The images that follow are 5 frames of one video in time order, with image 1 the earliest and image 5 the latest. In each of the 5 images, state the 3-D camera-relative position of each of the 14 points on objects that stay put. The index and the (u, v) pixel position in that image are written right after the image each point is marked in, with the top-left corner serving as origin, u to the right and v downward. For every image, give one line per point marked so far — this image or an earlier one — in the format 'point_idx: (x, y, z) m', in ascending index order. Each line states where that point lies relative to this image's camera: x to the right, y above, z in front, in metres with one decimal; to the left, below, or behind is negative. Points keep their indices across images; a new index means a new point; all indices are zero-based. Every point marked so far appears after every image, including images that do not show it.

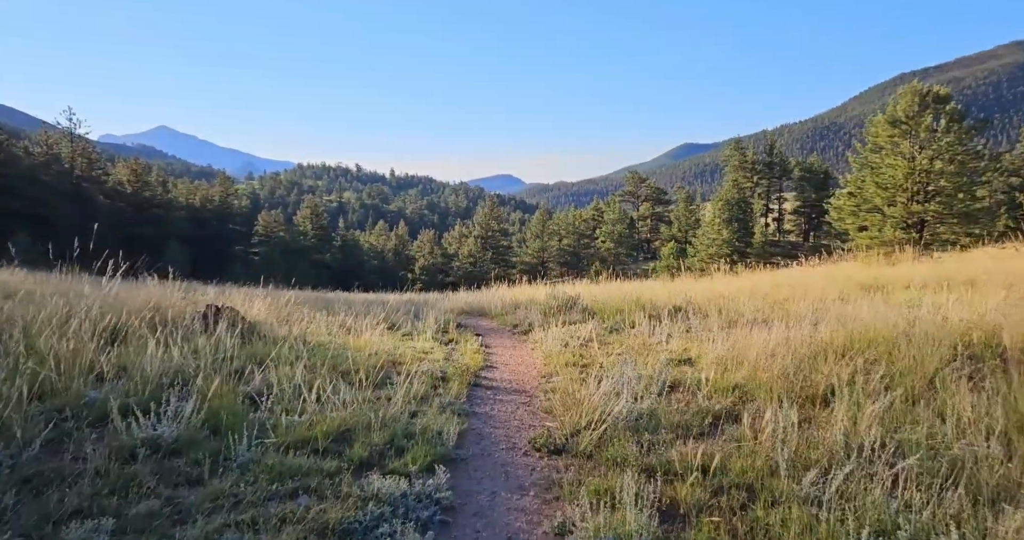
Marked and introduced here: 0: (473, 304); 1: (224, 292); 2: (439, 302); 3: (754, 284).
0: (-0.6, -0.6, +10.5) m
1: (-3.1, -0.3, +6.9) m
2: (-1.4, -0.7, +12.3) m
3: (+4.0, -0.2, +10.4) m
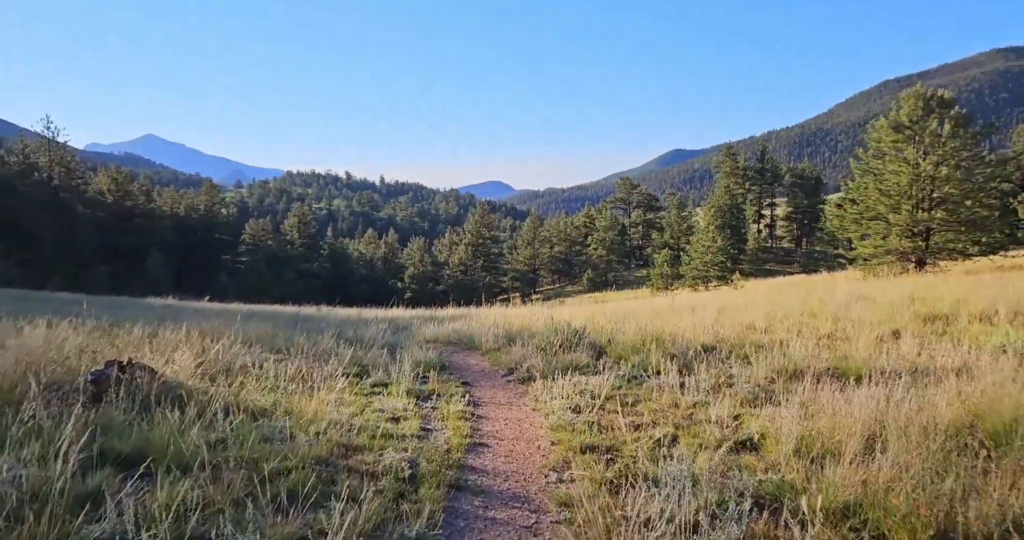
0: (-0.7, -0.9, +9.3) m
1: (-3.2, -0.6, +5.6) m
2: (-1.5, -1.0, +11.0) m
3: (+3.9, -0.5, +9.3) m
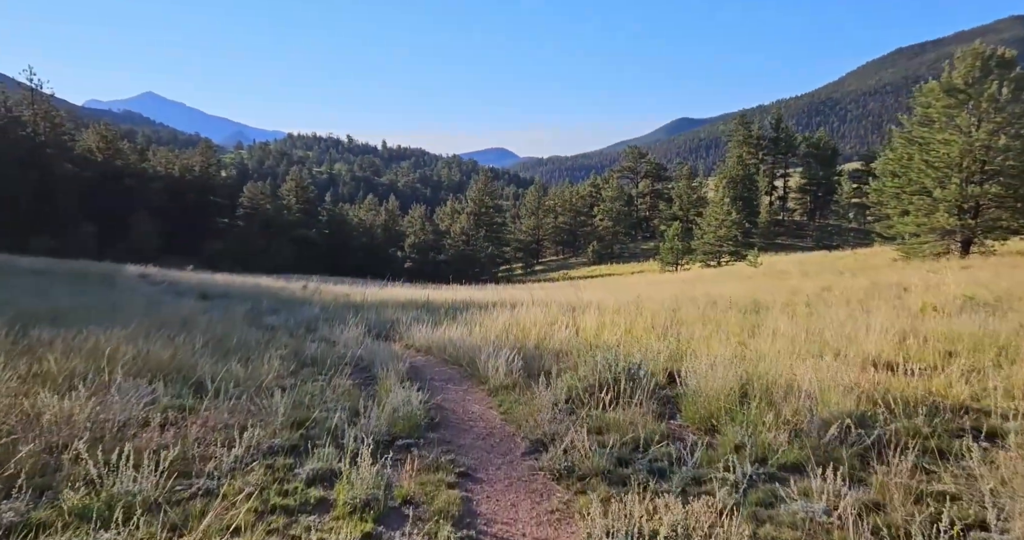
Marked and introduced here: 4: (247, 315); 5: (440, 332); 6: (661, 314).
0: (-0.6, -0.8, +7.1) m
1: (-3.0, -0.6, +3.5) m
2: (-1.4, -0.8, +8.9) m
3: (+4.0, -0.5, +7.1) m
4: (-4.5, -0.8, +10.7) m
5: (-0.9, -0.8, +8.0) m
6: (+2.0, -0.6, +8.6) m
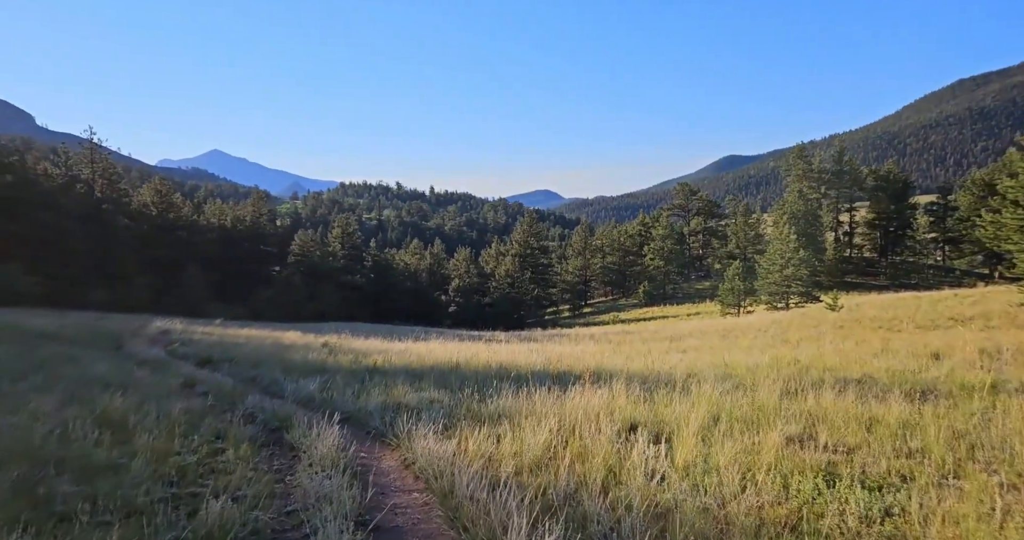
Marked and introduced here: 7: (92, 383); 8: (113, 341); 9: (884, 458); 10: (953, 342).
0: (-0.2, -1.4, +4.3) m
1: (-2.9, -1.0, +0.9) m
2: (-0.9, -1.5, +6.1) m
3: (+4.4, -1.0, +3.9) m
4: (-3.9, -1.7, +8.1) m
5: (-0.5, -1.4, +5.2) m
6: (+2.4, -1.2, +5.5) m
7: (-6.3, -1.6, +9.6) m
8: (-11.7, -2.0, +18.5) m
9: (+2.4, -1.1, +4.0) m
10: (+7.7, -1.2, +11.0) m
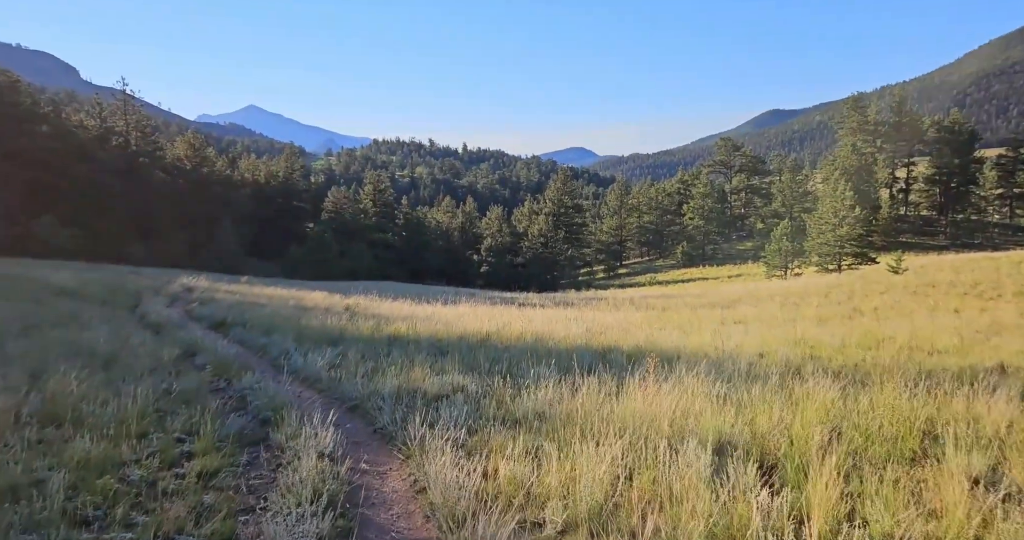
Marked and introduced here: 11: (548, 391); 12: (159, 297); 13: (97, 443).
0: (0.0, -1.2, +2.8) m
1: (-2.9, -1.0, -0.5) m
2: (-0.6, -1.2, +4.7) m
3: (+4.6, -0.9, +2.2) m
4: (-3.4, -1.2, +6.9) m
5: (-0.2, -1.2, +3.7) m
6: (+2.7, -1.0, +3.9) m
7: (-5.8, -1.0, +8.4) m
8: (-10.7, -0.8, +17.6) m
9: (+2.6, -1.0, +2.4) m
10: (+8.3, -0.7, +9.1) m
11: (+0.3, -1.0, +5.3) m
12: (-10.7, -0.8, +18.9) m
13: (-3.0, -1.1, +4.4) m
